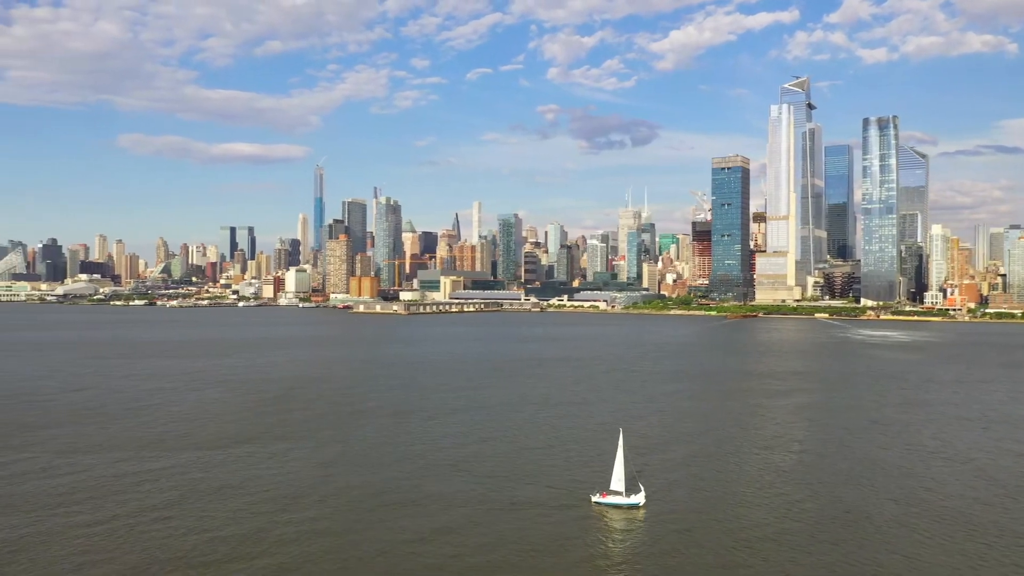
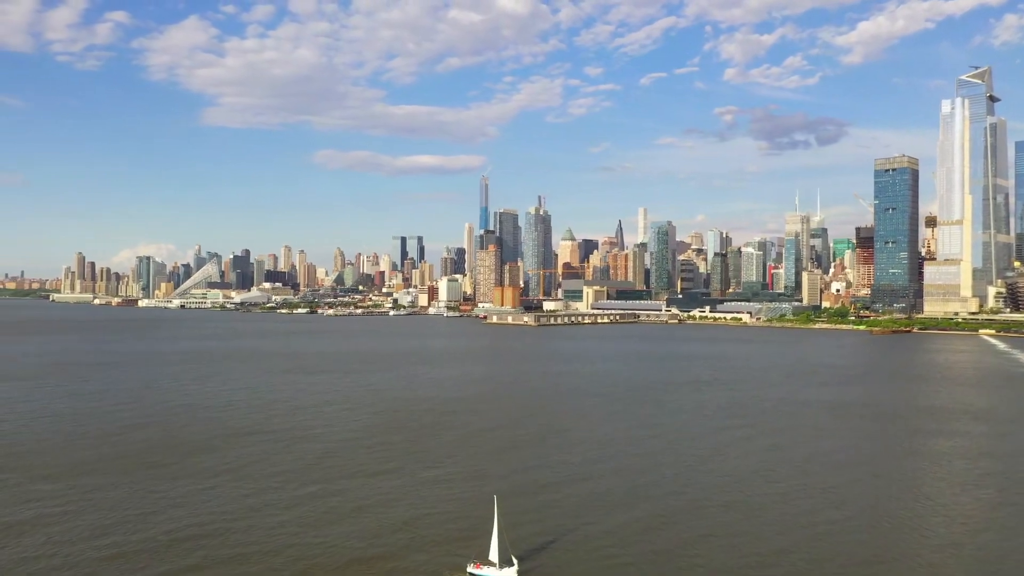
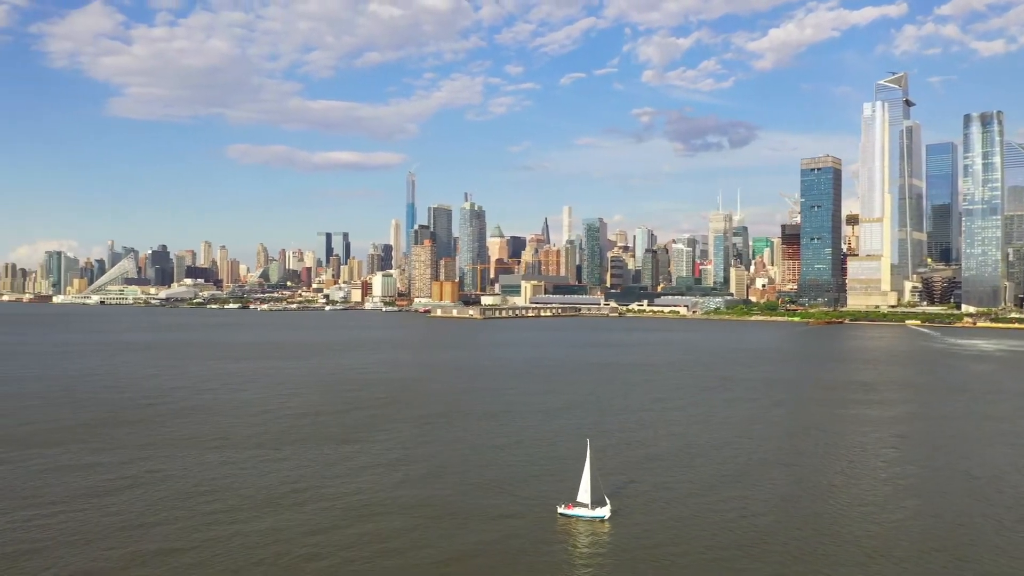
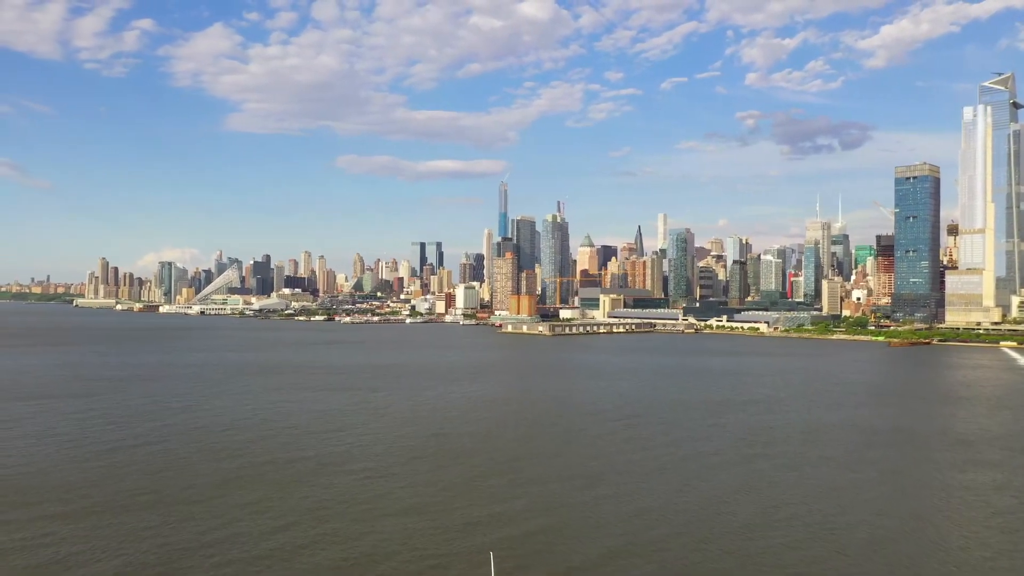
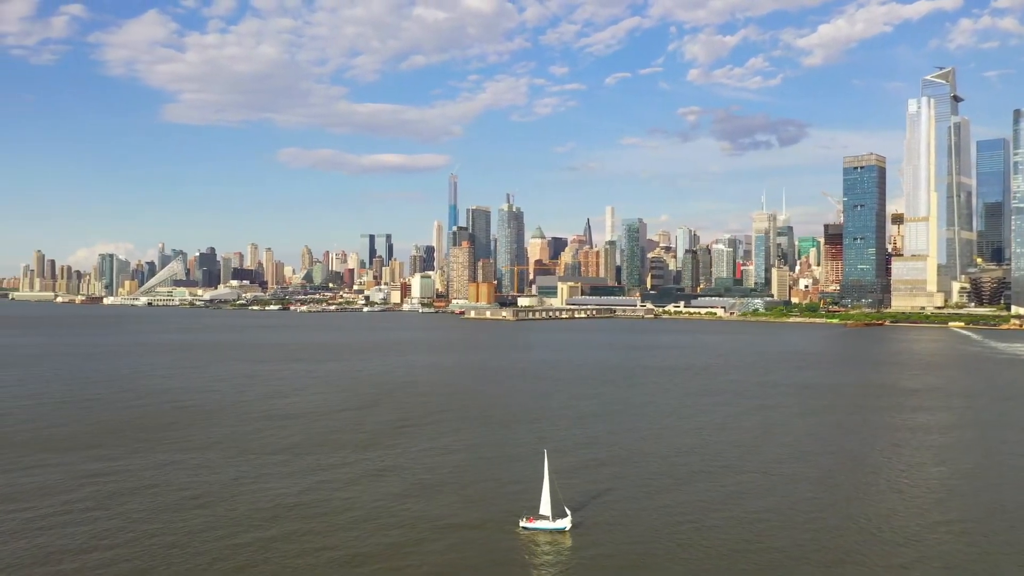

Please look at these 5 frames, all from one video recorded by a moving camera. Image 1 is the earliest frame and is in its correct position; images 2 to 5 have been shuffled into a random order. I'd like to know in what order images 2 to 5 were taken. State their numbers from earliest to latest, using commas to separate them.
3, 5, 2, 4
